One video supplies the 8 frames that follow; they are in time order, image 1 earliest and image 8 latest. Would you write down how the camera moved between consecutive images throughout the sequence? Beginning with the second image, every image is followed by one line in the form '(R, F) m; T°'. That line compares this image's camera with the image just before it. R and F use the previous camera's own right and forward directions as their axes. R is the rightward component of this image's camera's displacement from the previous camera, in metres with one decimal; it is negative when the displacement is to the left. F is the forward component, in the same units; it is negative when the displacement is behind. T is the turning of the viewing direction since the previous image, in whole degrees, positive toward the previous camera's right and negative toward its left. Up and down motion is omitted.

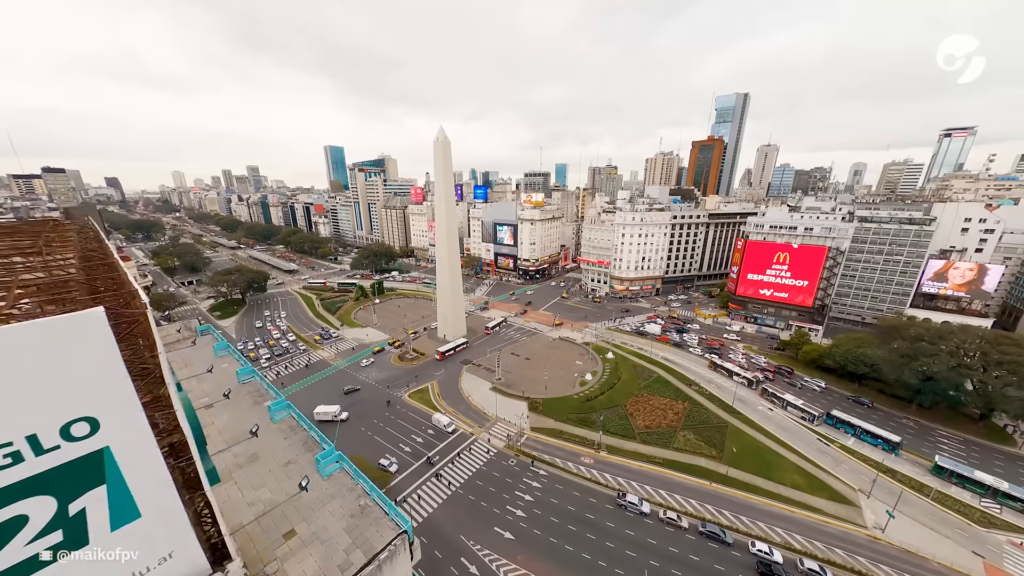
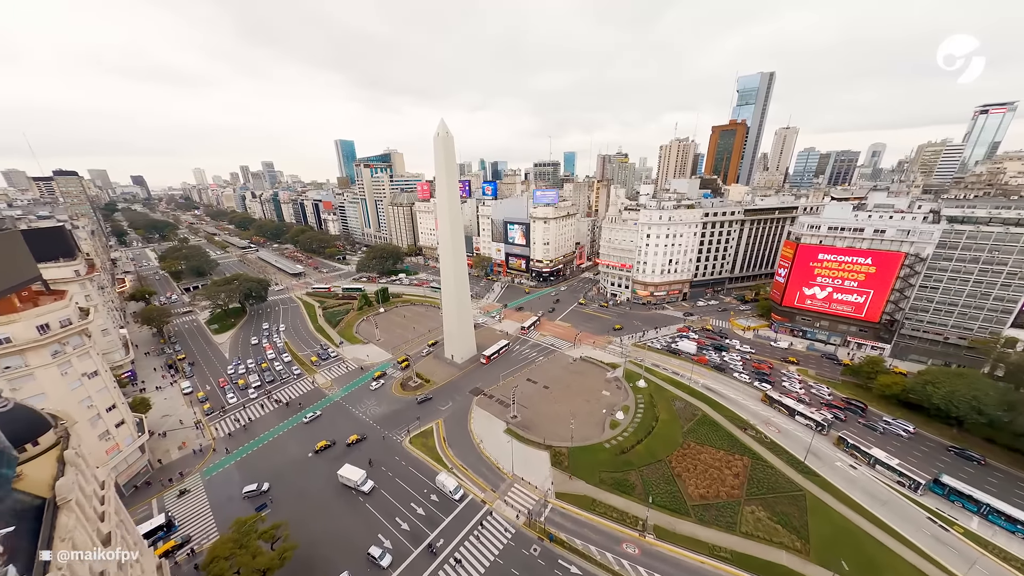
(-0.7, +7.2) m; -2°
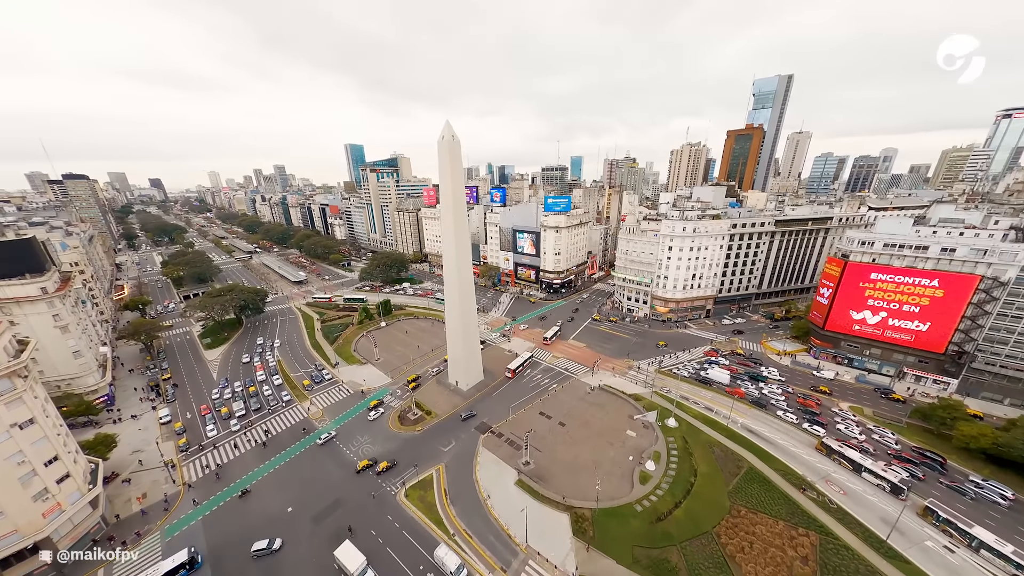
(-0.9, +5.3) m; -1°
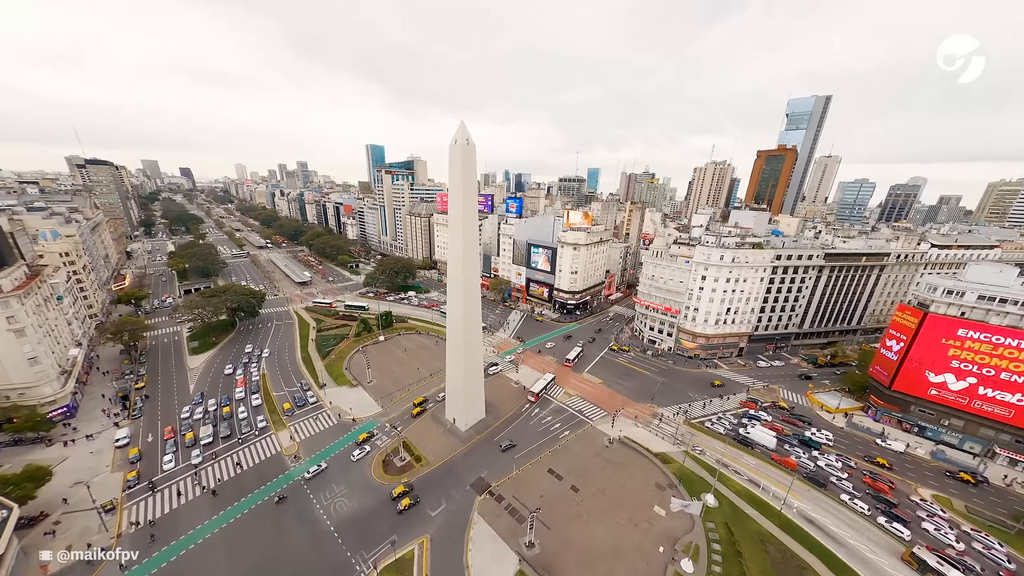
(-0.7, +6.5) m; -2°
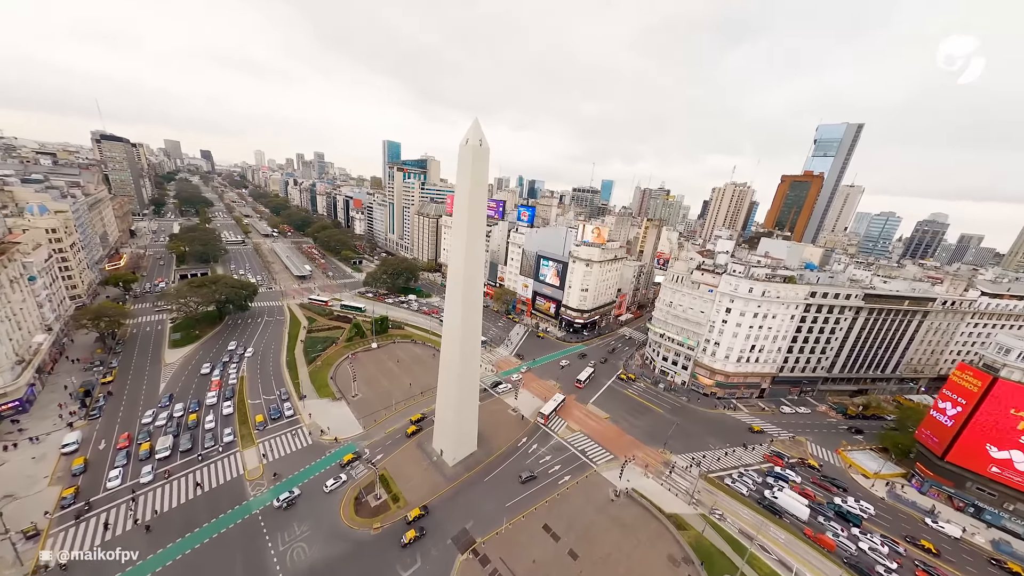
(-0.4, +4.8) m; -1°
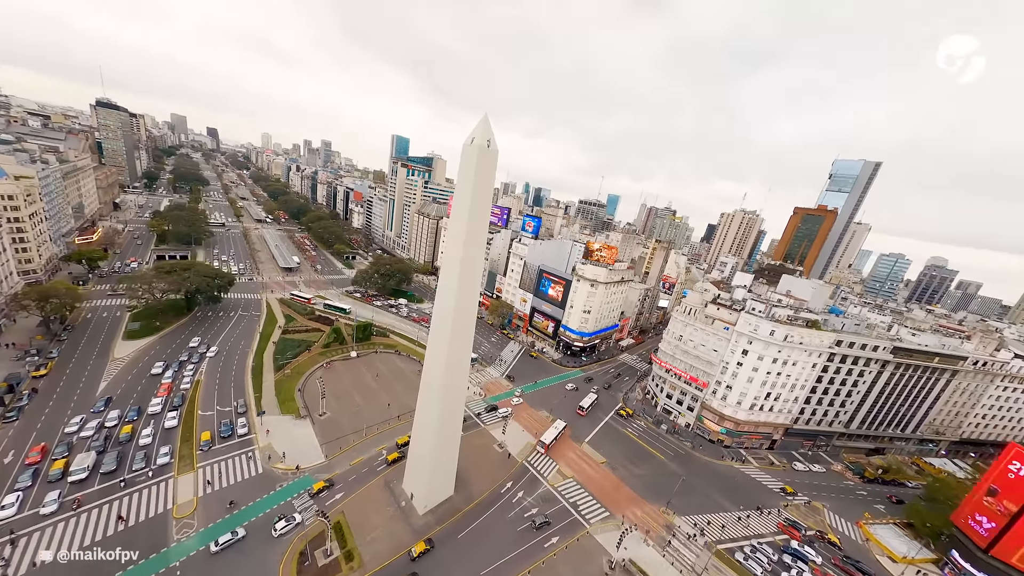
(-0.4, +5.4) m; +1°
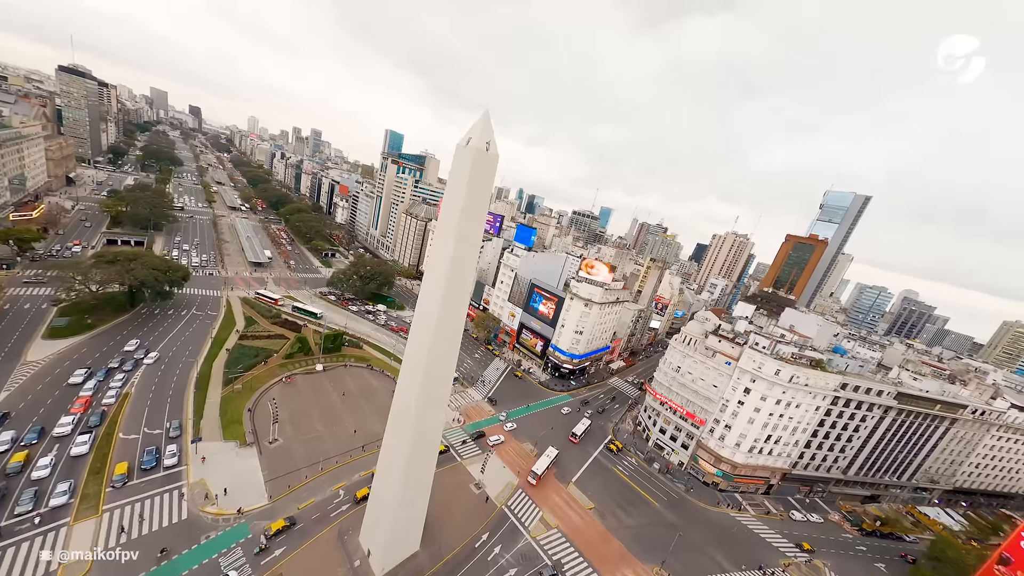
(-0.7, +4.9) m; +2°
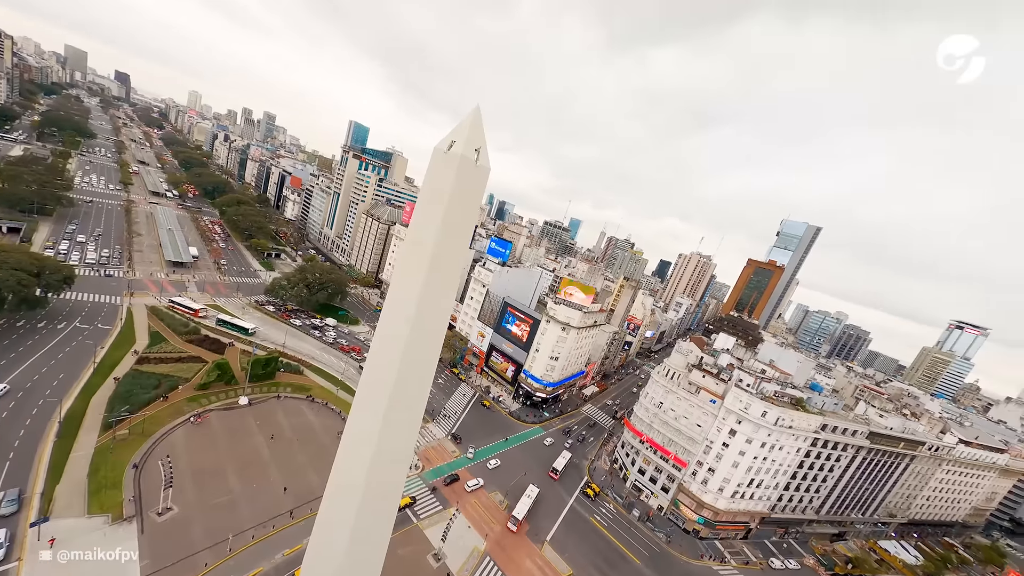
(-1.4, +6.2) m; +6°
